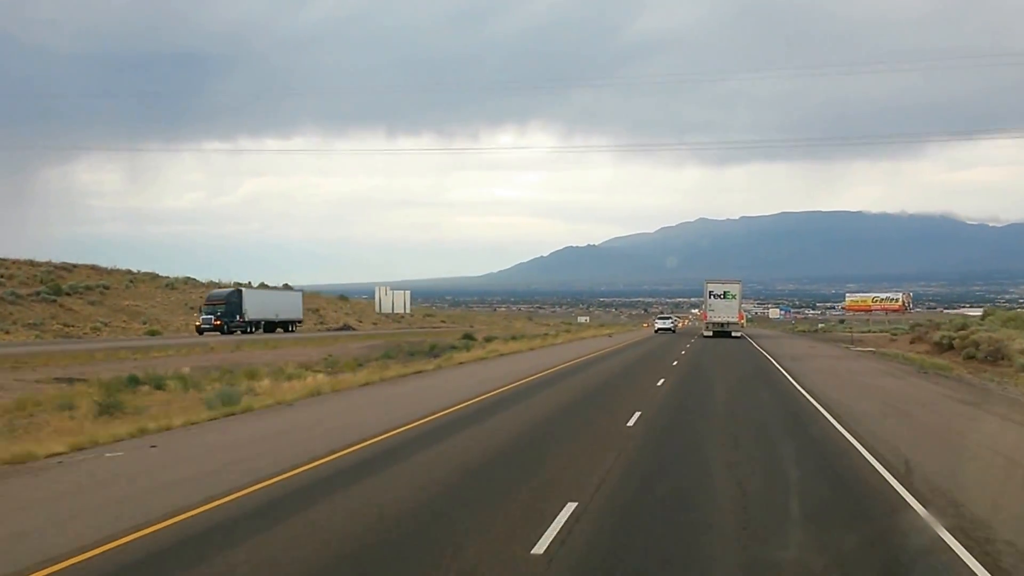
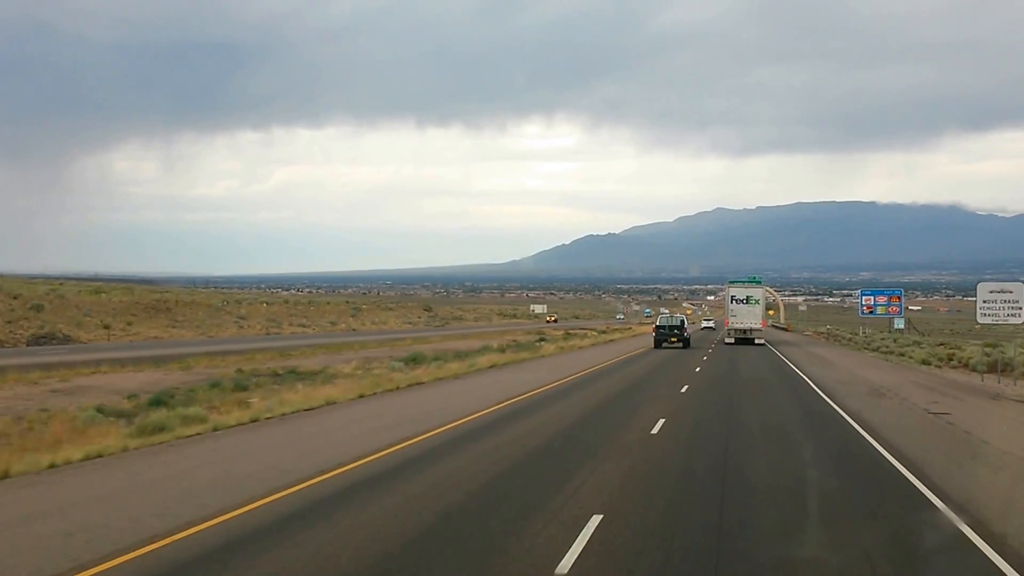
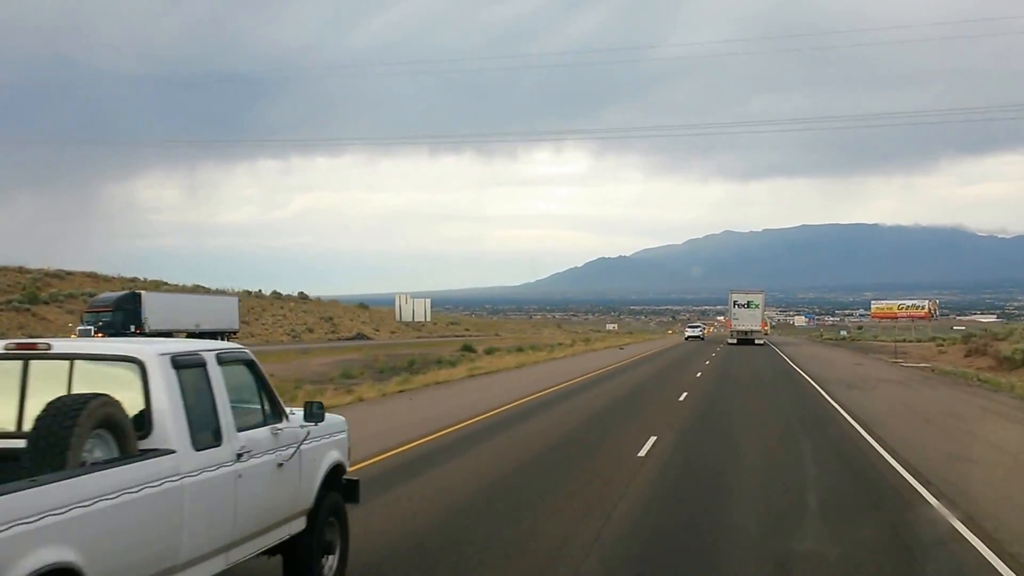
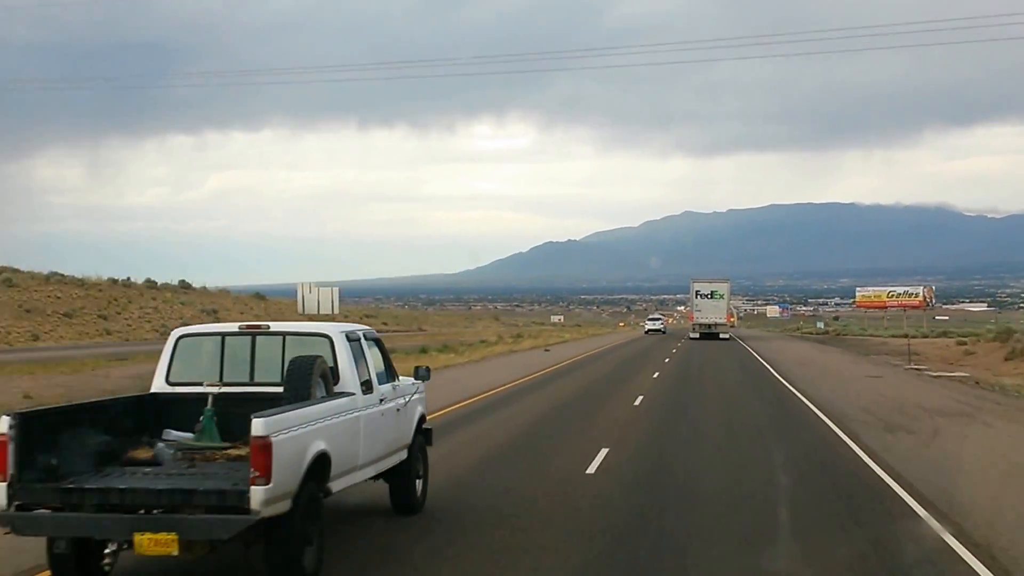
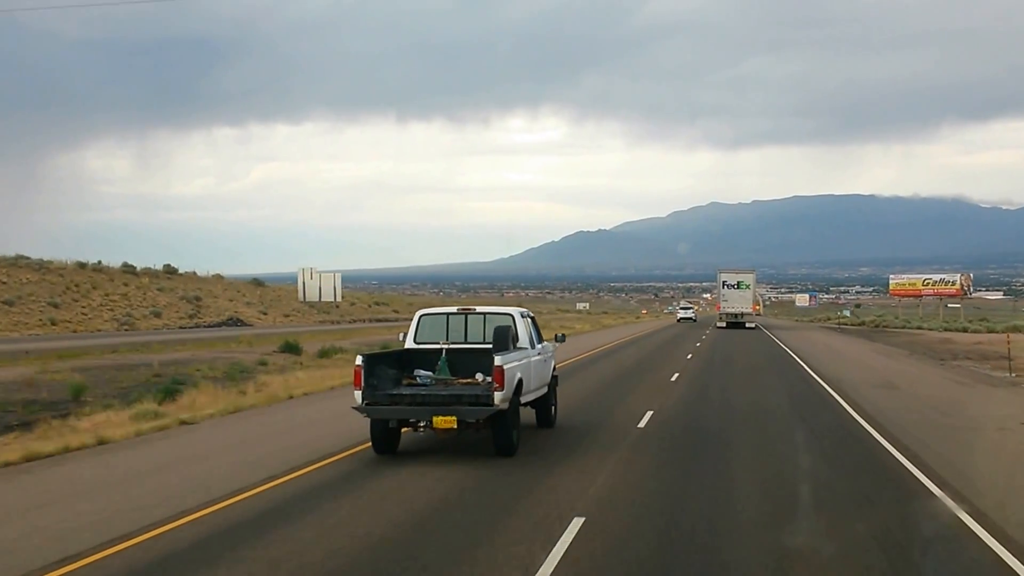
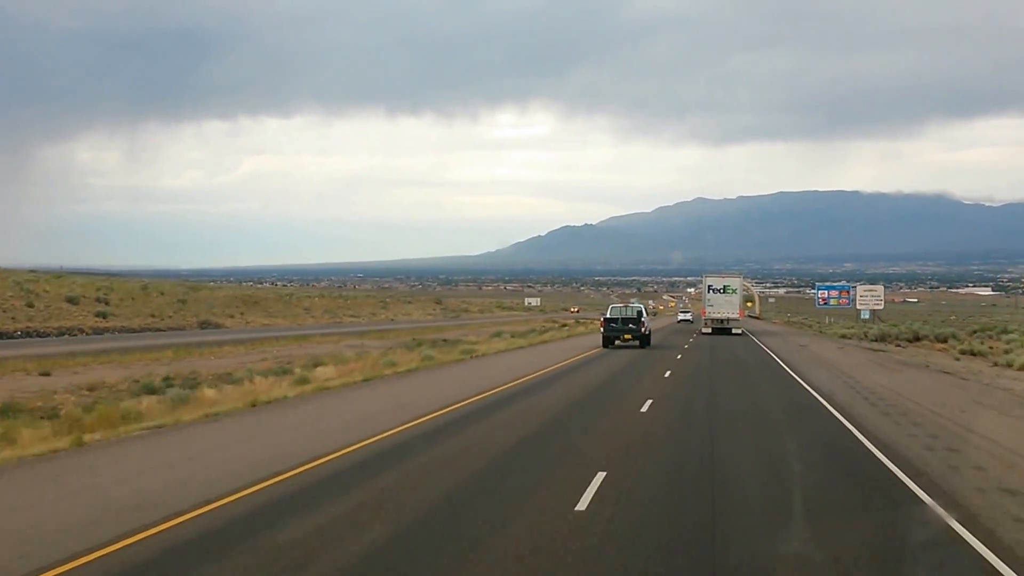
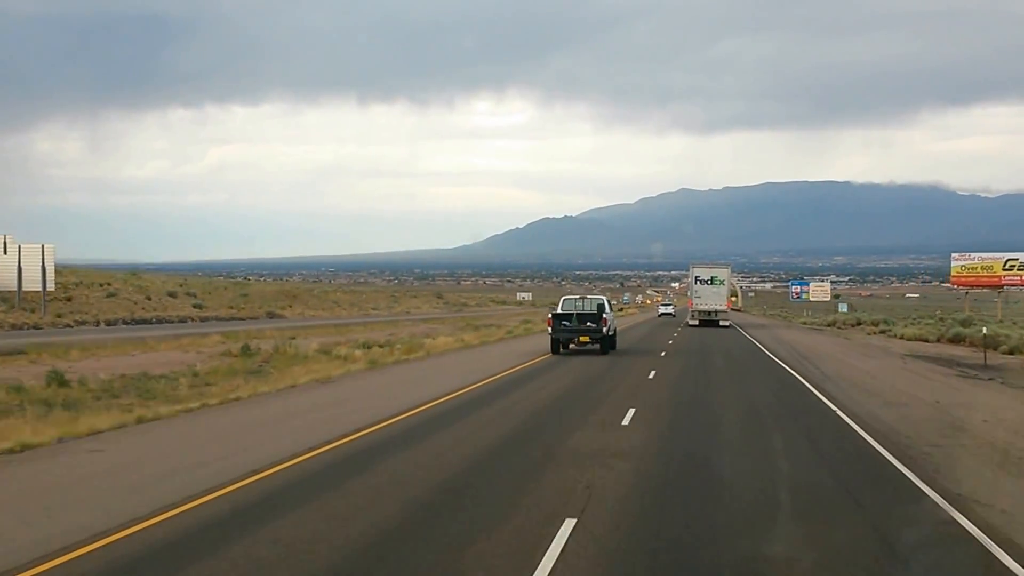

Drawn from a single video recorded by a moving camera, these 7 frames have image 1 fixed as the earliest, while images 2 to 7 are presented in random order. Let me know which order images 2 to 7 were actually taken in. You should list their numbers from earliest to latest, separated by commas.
3, 4, 5, 7, 6, 2
